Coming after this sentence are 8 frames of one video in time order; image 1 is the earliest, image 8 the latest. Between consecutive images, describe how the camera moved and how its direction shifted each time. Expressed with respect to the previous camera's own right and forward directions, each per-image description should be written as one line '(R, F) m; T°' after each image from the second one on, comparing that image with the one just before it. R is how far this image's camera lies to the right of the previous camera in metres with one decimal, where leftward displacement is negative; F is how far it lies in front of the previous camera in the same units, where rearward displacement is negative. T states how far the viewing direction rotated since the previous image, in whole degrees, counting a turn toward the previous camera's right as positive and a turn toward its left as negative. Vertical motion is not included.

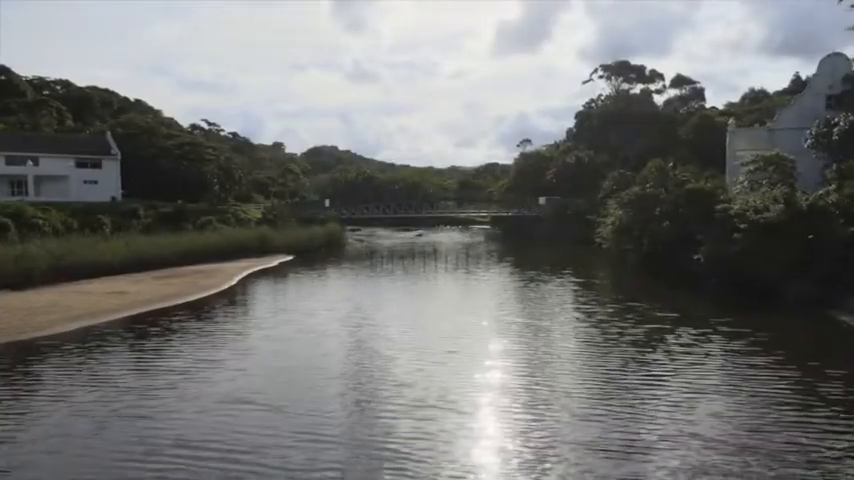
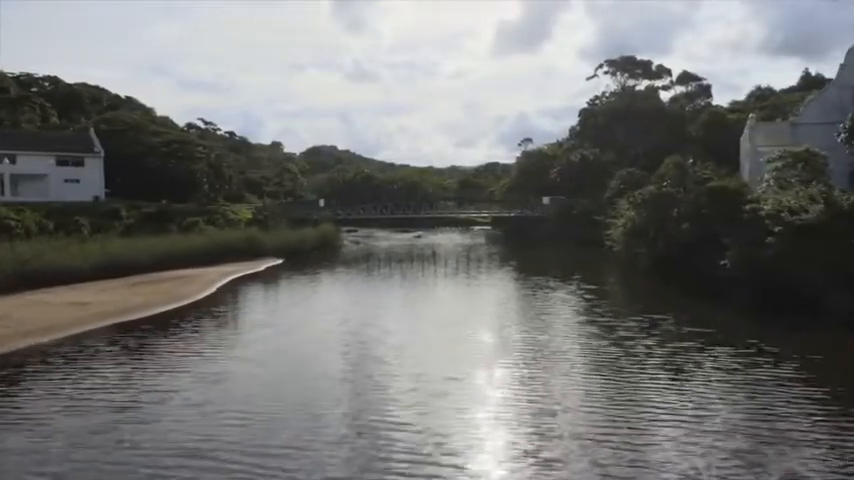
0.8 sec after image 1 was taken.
(0.0, +1.8) m; 0°
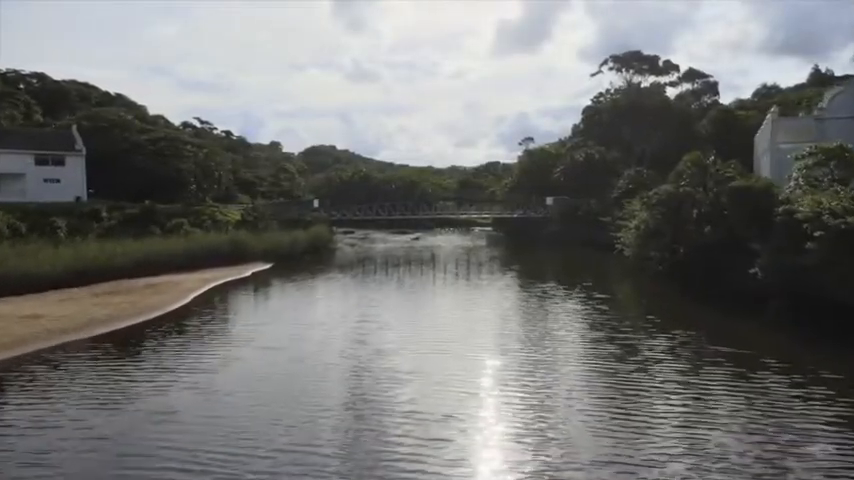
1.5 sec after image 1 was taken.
(0.0, +1.7) m; 0°
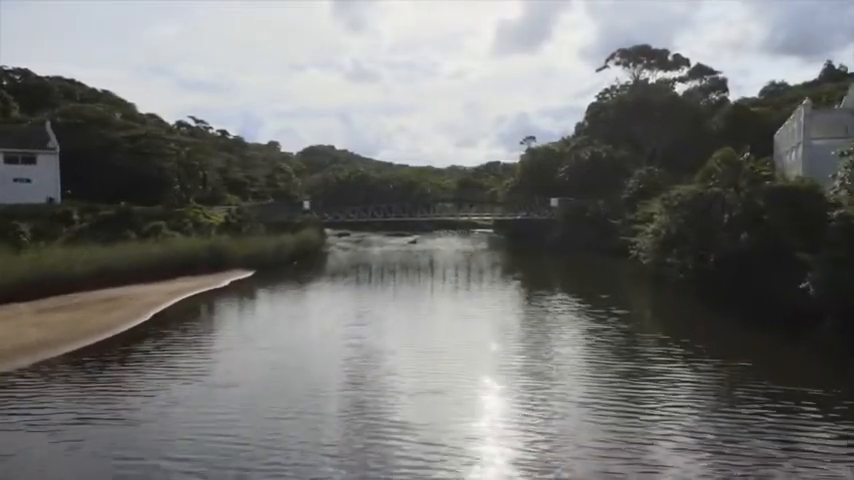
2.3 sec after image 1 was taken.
(+0.1, +2.3) m; 0°
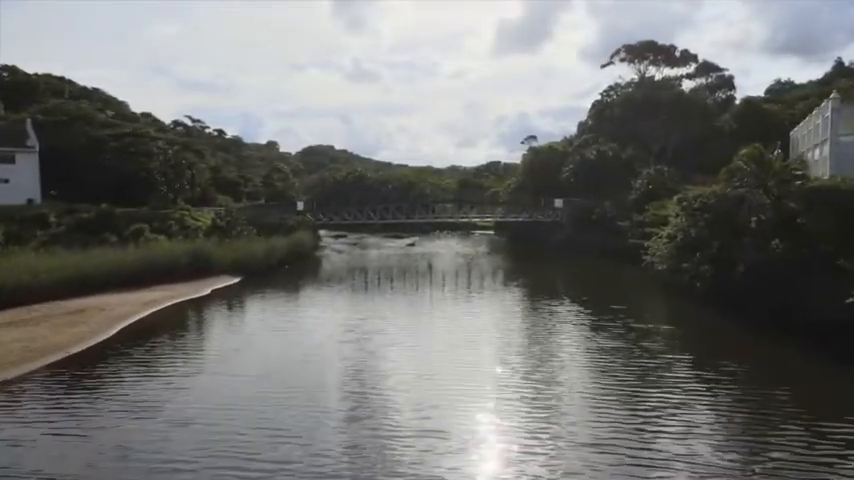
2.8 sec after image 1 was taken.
(0.0, +1.6) m; 0°
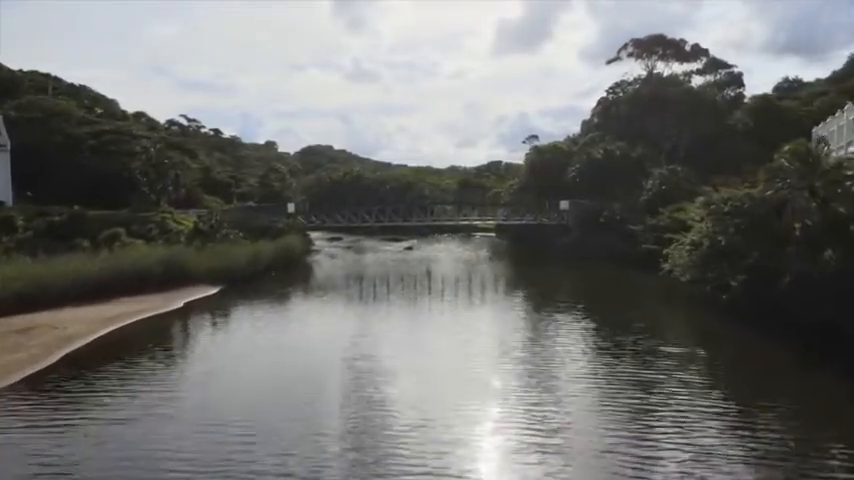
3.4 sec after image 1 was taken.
(0.0, +2.0) m; 0°
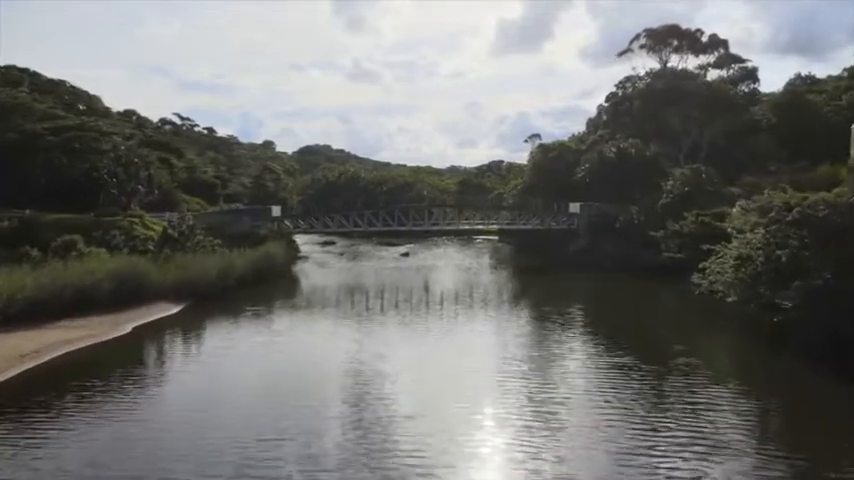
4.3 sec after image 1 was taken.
(+0.1, +2.9) m; 0°
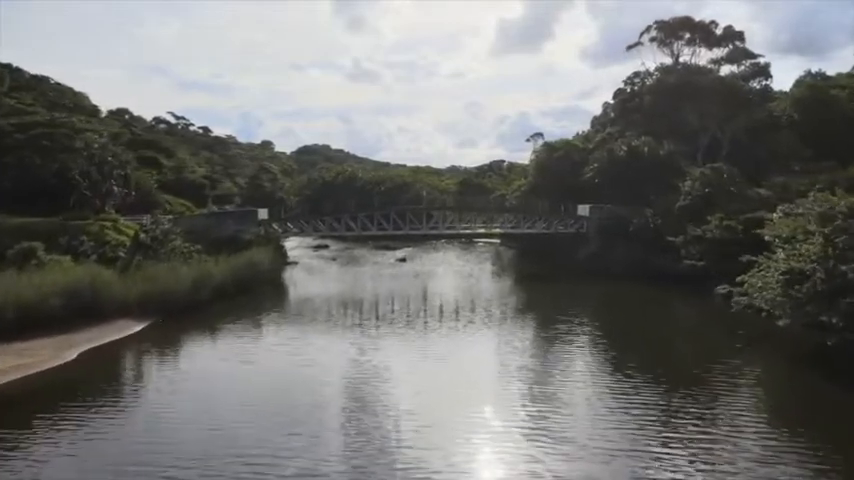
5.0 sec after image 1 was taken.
(0.0, +2.2) m; 0°
